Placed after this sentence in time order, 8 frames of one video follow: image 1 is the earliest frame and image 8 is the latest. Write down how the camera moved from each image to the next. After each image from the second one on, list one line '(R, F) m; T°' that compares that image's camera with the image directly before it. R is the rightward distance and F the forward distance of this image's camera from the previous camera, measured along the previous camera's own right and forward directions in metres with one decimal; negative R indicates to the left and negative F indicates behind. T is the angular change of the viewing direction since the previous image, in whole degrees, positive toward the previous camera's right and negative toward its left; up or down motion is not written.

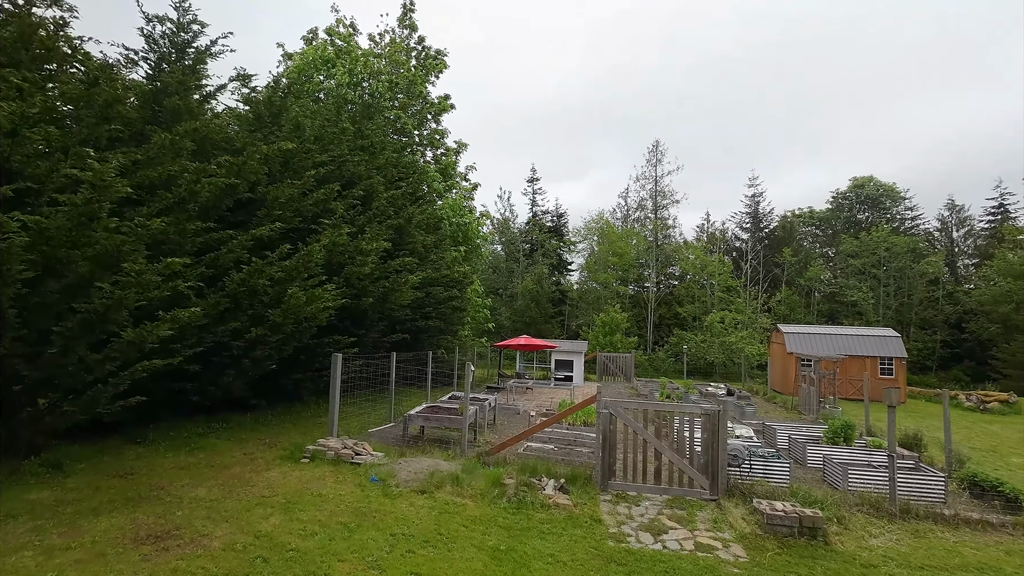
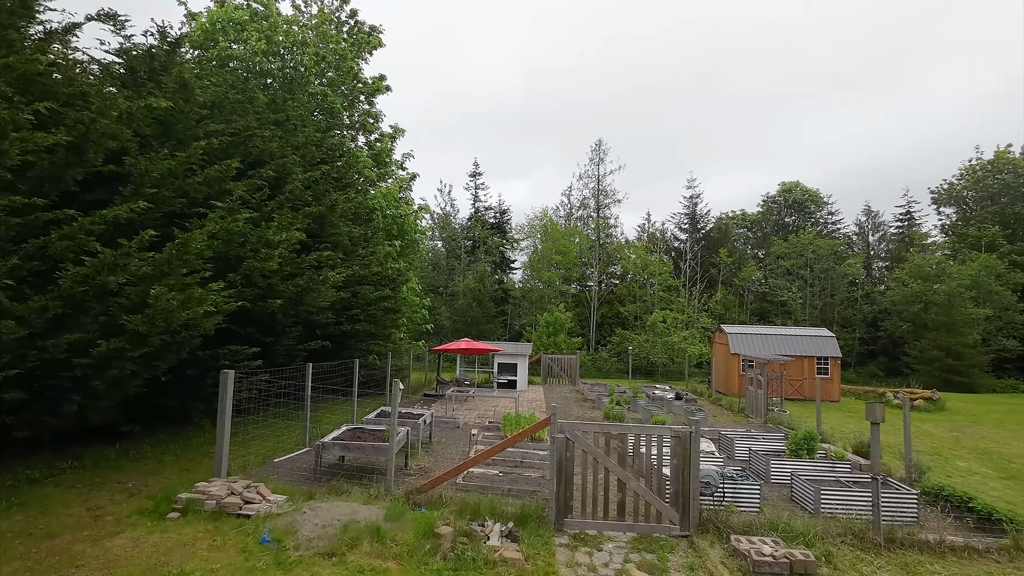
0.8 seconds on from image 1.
(0.0, +1.4) m; +7°
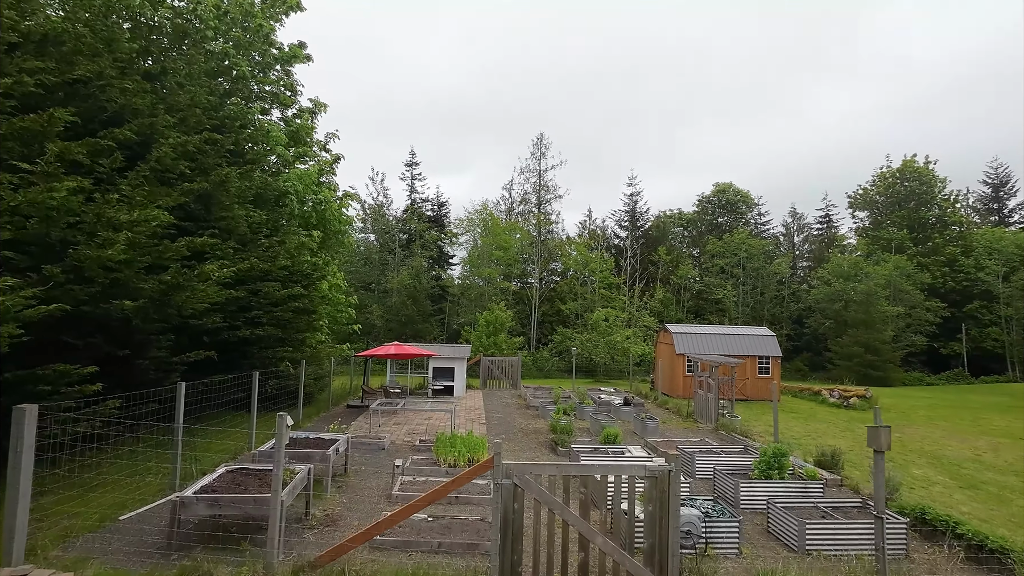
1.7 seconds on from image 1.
(+0.1, +1.6) m; +7°
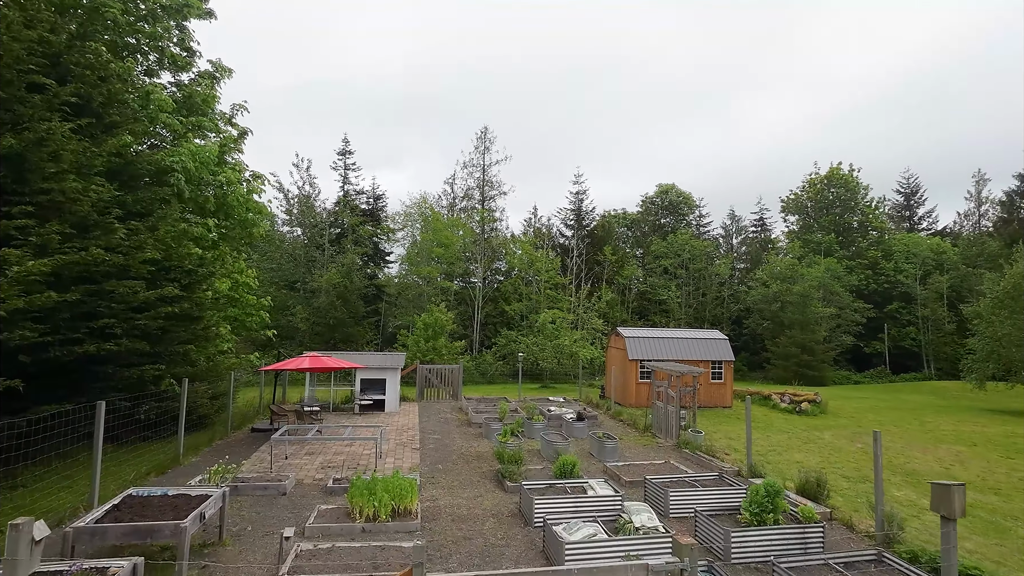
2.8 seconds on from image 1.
(+0.1, +1.9) m; +7°
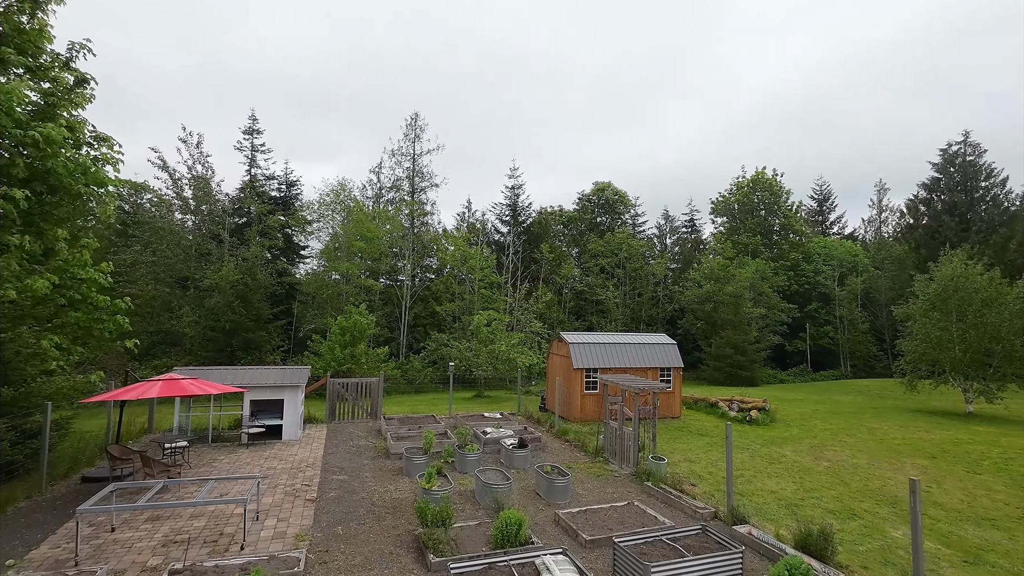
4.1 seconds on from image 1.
(+0.1, +2.4) m; +8°
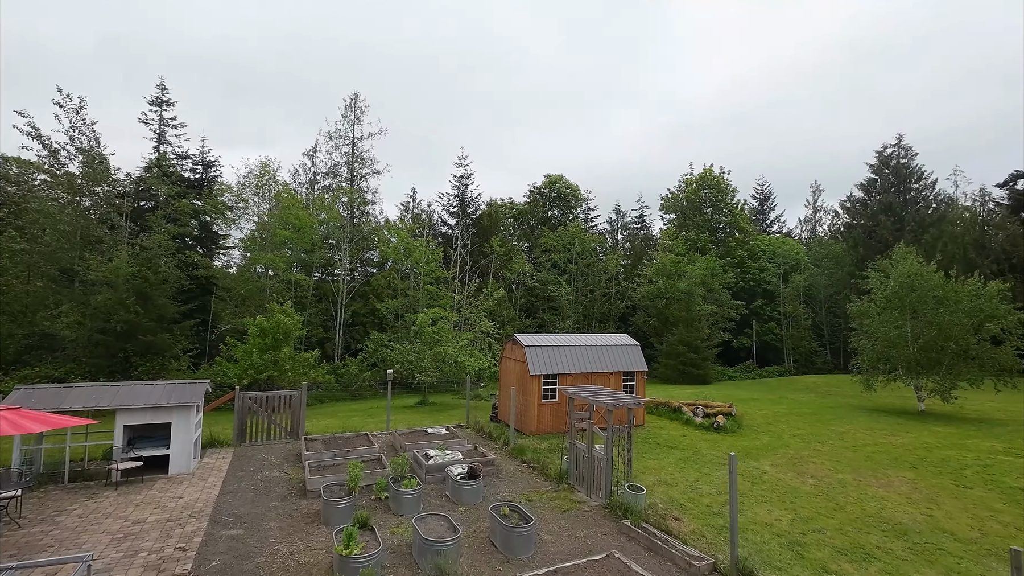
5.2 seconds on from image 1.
(0.0, +2.0) m; +6°
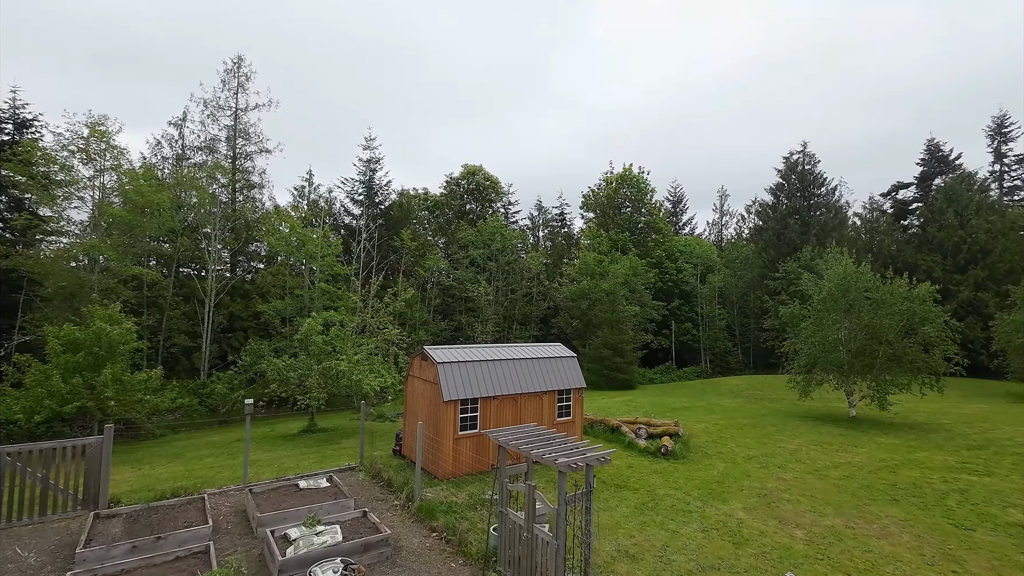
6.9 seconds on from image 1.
(+0.2, +3.3) m; +10°
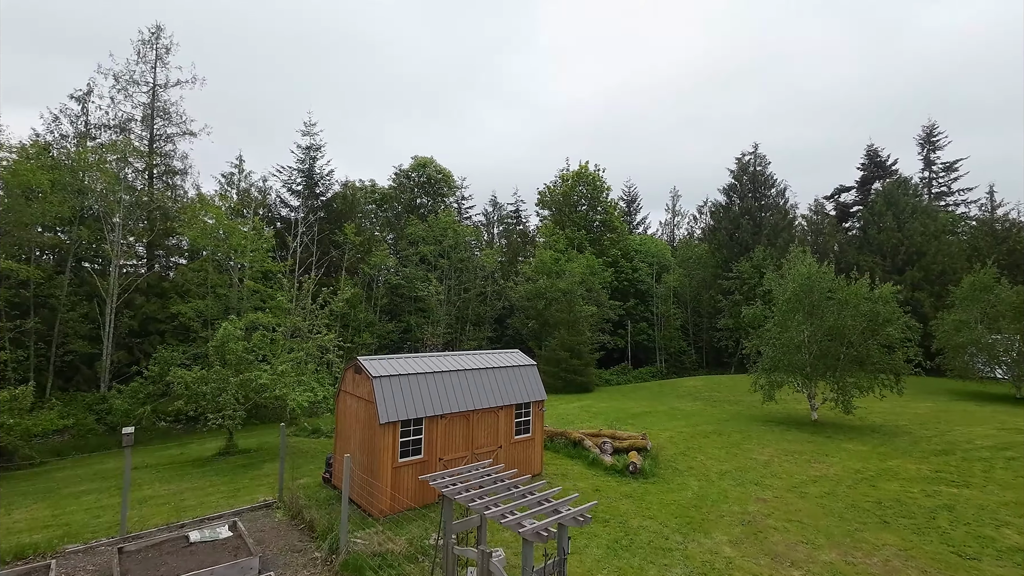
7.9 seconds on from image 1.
(+0.1, +1.7) m; +5°
